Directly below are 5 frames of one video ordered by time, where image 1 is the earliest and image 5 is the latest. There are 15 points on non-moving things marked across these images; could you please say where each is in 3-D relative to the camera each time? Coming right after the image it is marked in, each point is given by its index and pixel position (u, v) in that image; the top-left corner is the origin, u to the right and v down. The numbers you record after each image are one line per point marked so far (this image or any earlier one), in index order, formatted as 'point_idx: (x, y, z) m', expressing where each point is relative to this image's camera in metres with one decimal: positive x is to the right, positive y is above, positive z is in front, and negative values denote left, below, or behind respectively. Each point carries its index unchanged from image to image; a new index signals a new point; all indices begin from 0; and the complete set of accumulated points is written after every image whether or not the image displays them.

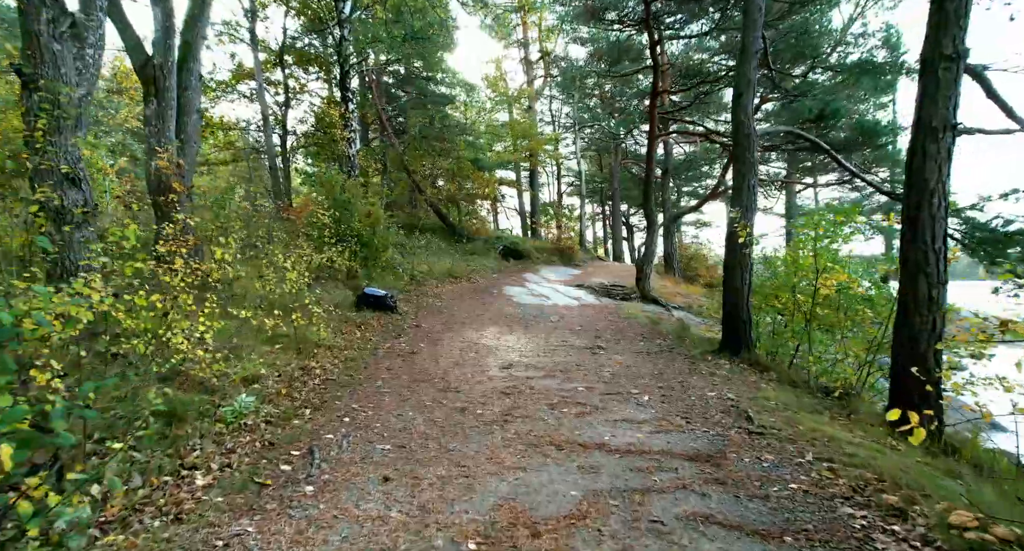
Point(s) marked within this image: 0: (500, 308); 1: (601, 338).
0: (-0.3, -0.8, +12.2) m
1: (+1.5, -1.0, +8.3) m
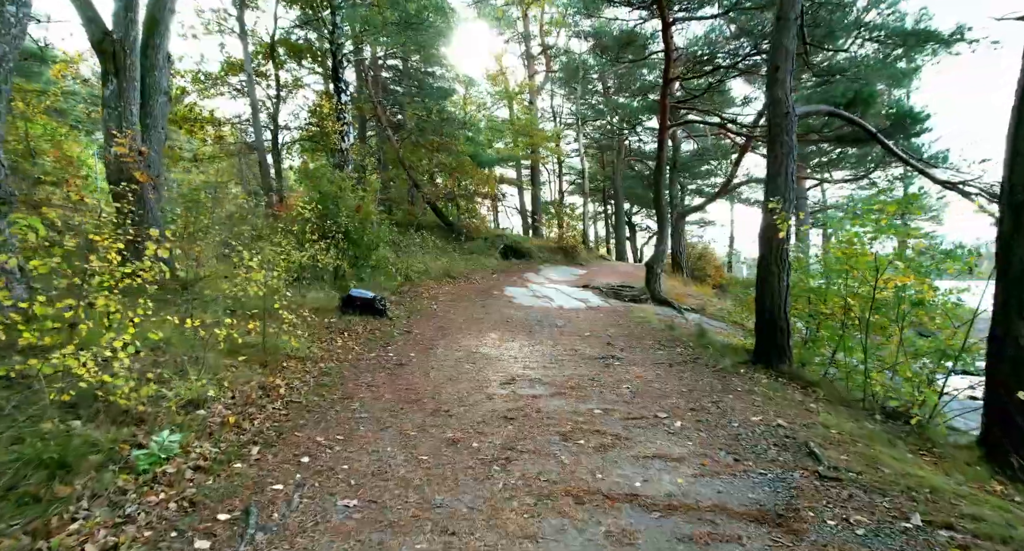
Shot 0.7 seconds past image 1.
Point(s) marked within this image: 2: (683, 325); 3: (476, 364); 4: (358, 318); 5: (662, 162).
0: (-0.2, -0.8, +11.4) m
1: (+1.5, -1.1, +7.5) m
2: (+3.3, -1.0, +10.2) m
3: (-0.5, -1.1, +6.4) m
4: (-2.4, -0.7, +8.2) m
5: (+4.2, +3.0, +14.0) m
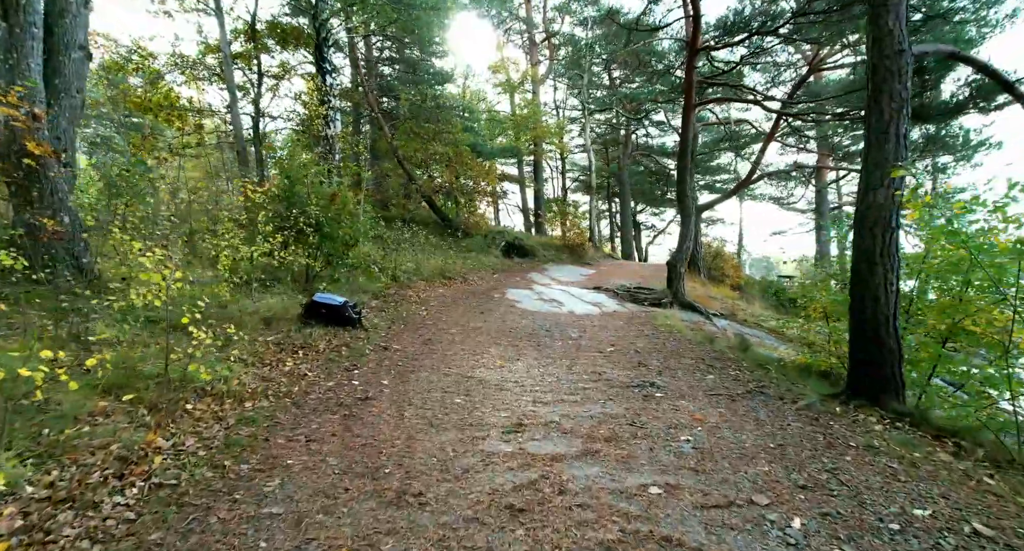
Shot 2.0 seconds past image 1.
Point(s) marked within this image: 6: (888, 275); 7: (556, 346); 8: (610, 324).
0: (-0.2, -0.8, +9.7) m
1: (+1.5, -1.1, +5.8) m
2: (+3.4, -1.0, +8.5) m
3: (-0.4, -1.1, +4.7) m
4: (-2.4, -0.7, +6.6) m
5: (+4.2, +3.0, +12.4) m
6: (+3.2, 0.0, +4.3) m
7: (+0.6, -1.0, +7.1) m
8: (+1.8, -0.9, +9.4) m
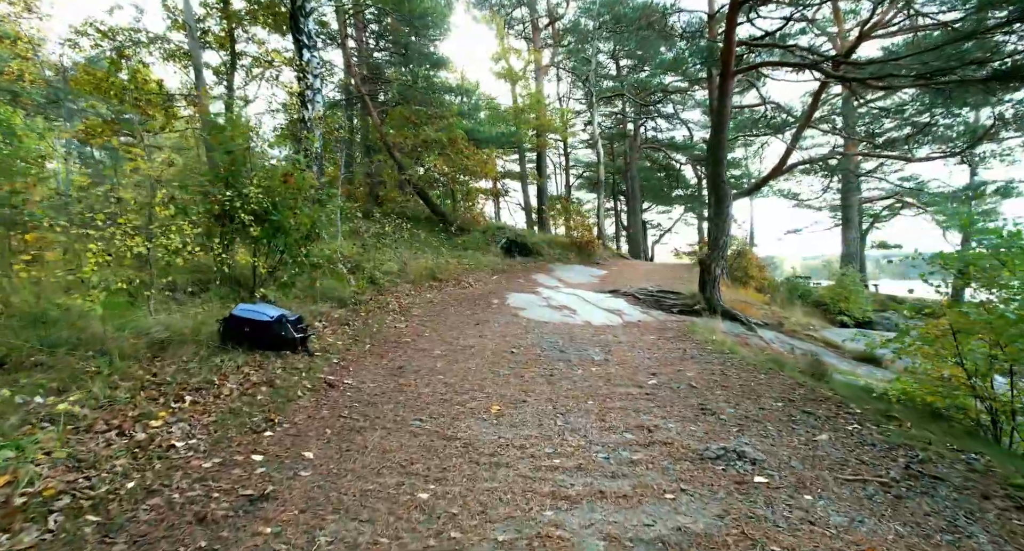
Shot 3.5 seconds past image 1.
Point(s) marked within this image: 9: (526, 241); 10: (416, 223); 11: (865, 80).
0: (-0.1, -0.8, +7.8) m
1: (+1.6, -1.1, +3.9) m
2: (+3.4, -1.1, +6.6) m
3: (-0.4, -1.2, +2.8) m
4: (-2.3, -0.7, +4.6) m
5: (+4.3, +3.0, +10.4) m
6: (+3.2, 0.0, +2.3) m
7: (+0.6, -1.0, +5.2) m
8: (+1.8, -0.9, +7.5) m
9: (+0.5, +1.2, +18.9) m
10: (-3.5, +1.9, +19.0) m
11: (+6.0, +3.4, +8.8) m
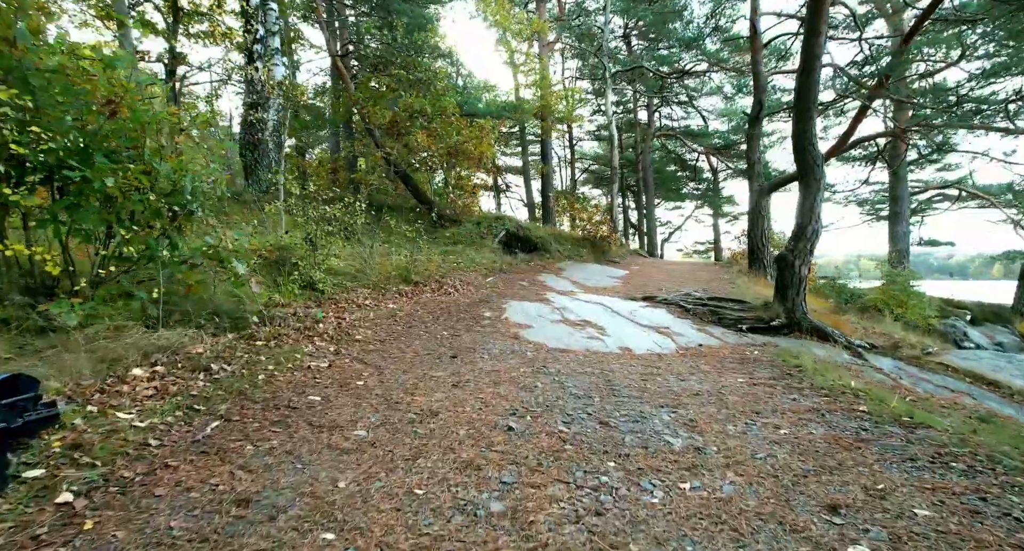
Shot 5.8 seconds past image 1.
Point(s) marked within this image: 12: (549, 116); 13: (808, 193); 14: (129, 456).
0: (-0.2, -0.8, +4.6) m
1: (+1.5, -1.1, +0.7) m
2: (+3.4, -1.1, +3.4) m
3: (-0.4, -1.2, -0.4) m
4: (-2.4, -0.8, +1.5) m
5: (+4.3, +2.9, +7.3) m
6: (+3.1, -0.1, -0.8) m
7: (+0.6, -1.0, +2.0) m
8: (+1.8, -1.0, +4.3) m
9: (+0.5, +1.2, +15.7) m
10: (-3.5, +1.9, +15.8) m
11: (+6.0, +3.3, +5.7) m
12: (+1.4, +6.1, +18.6) m
13: (+4.3, +1.2, +7.4) m
14: (-1.9, -0.8, +2.4) m
